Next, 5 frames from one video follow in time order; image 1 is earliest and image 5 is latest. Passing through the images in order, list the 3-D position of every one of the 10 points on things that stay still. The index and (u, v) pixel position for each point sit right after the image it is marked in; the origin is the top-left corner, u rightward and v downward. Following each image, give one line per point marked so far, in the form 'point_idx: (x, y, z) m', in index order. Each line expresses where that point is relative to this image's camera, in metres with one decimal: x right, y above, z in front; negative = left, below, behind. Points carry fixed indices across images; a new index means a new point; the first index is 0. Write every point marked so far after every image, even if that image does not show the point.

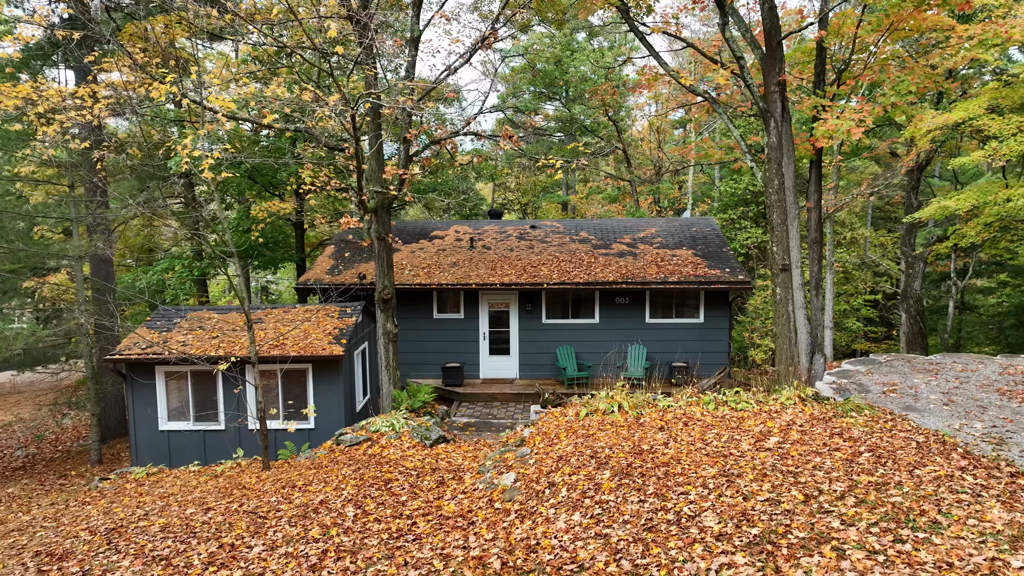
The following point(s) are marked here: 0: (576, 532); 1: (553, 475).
0: (+0.5, -2.0, +4.7) m
1: (+0.5, -1.9, +5.9) m
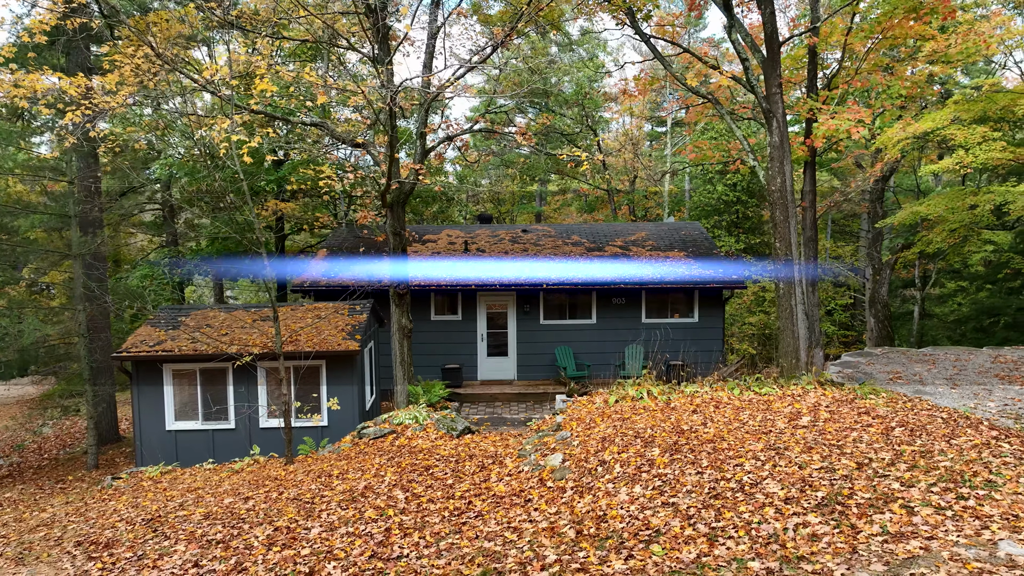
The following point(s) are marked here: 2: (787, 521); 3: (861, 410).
0: (+1.1, -1.8, +4.8) m
1: (+1.0, -1.7, +5.9) m
2: (+2.0, -1.7, +4.2) m
3: (+4.4, -1.5, +7.1) m
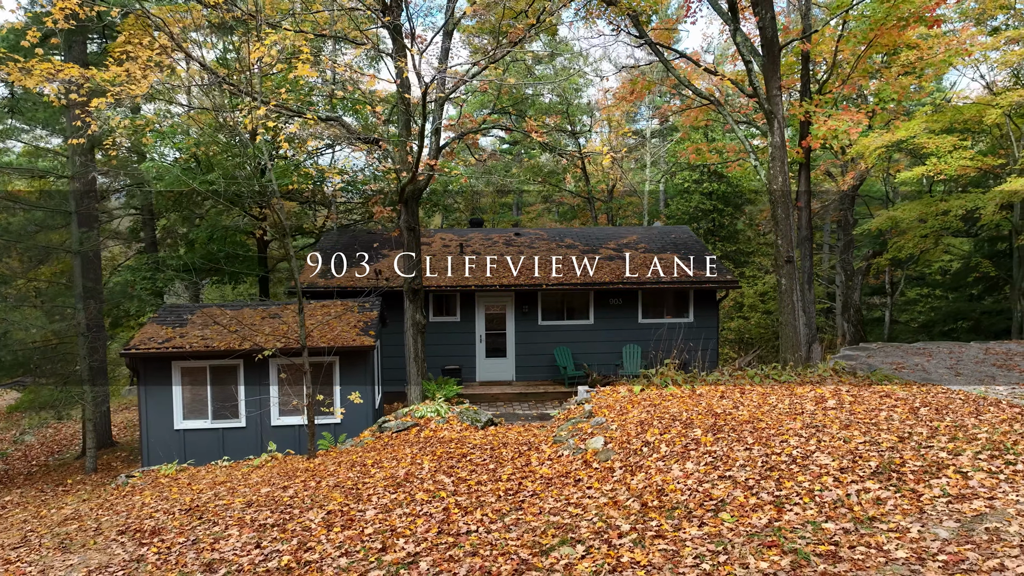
0: (+1.6, -1.6, +4.8) m
1: (+1.4, -1.6, +6.0) m
2: (+2.5, -1.5, +4.3) m
3: (+4.8, -1.4, +7.3) m
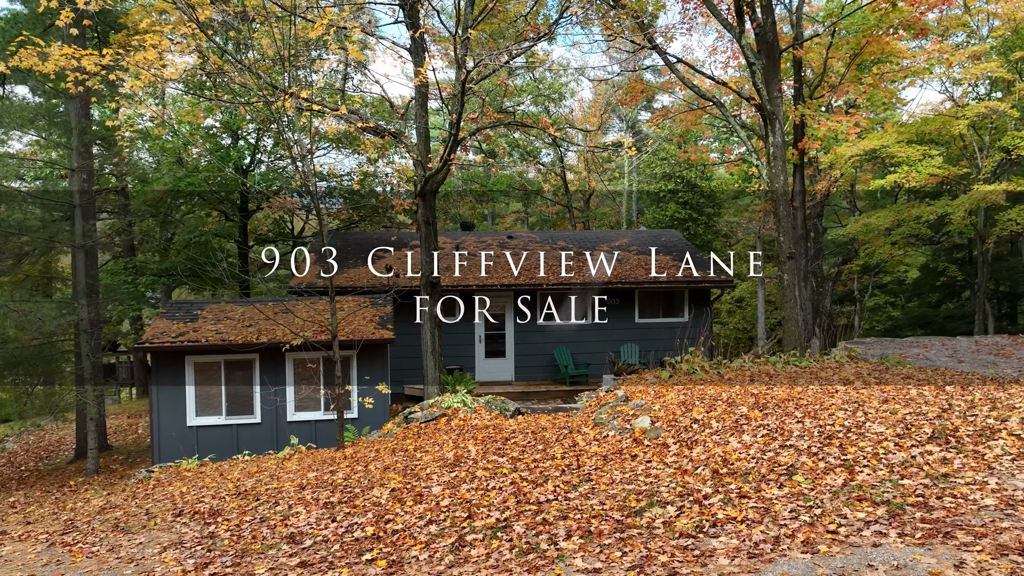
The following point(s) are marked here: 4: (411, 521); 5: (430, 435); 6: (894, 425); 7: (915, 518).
0: (+2.2, -1.4, +5.0) m
1: (+1.9, -1.4, +6.1) m
2: (+3.1, -1.3, +4.5) m
3: (+5.2, -1.2, +7.6) m
4: (-0.7, -1.7, +4.1) m
5: (-1.1, -1.9, +7.2) m
6: (+3.4, -1.2, +5.0) m
7: (+2.4, -1.4, +3.3) m
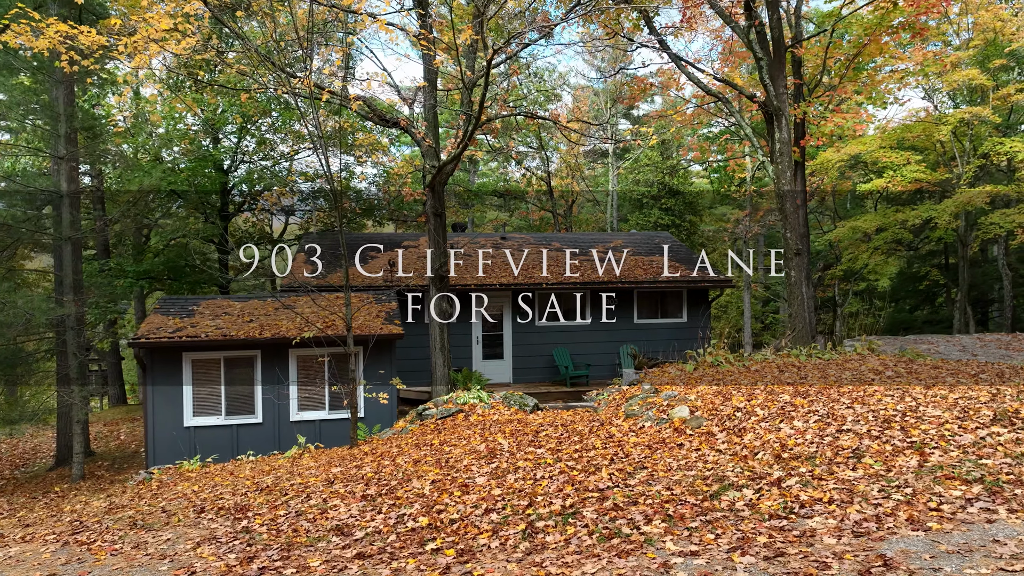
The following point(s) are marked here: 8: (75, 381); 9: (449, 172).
0: (+2.5, -1.2, +4.8) m
1: (+2.3, -1.2, +5.9) m
2: (+3.5, -1.1, +4.3) m
3: (+5.5, -1.0, +7.5) m
4: (-0.3, -1.5, +3.8) m
5: (-0.8, -1.7, +6.9) m
6: (+3.8, -1.0, +4.9) m
7: (+2.8, -1.2, +3.2) m
8: (-8.0, -1.7, +10.3) m
9: (-1.1, +2.1, +10.0) m
